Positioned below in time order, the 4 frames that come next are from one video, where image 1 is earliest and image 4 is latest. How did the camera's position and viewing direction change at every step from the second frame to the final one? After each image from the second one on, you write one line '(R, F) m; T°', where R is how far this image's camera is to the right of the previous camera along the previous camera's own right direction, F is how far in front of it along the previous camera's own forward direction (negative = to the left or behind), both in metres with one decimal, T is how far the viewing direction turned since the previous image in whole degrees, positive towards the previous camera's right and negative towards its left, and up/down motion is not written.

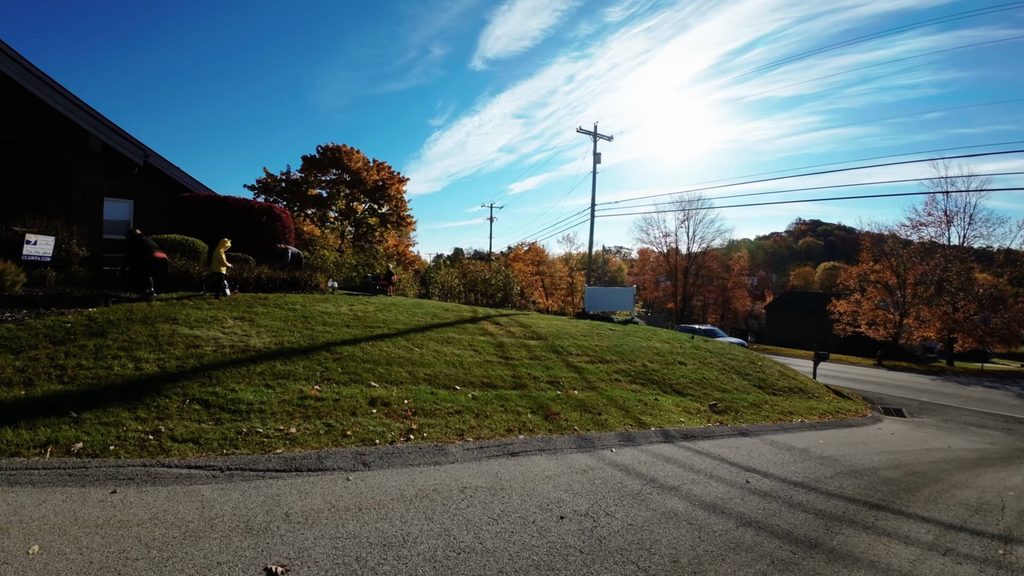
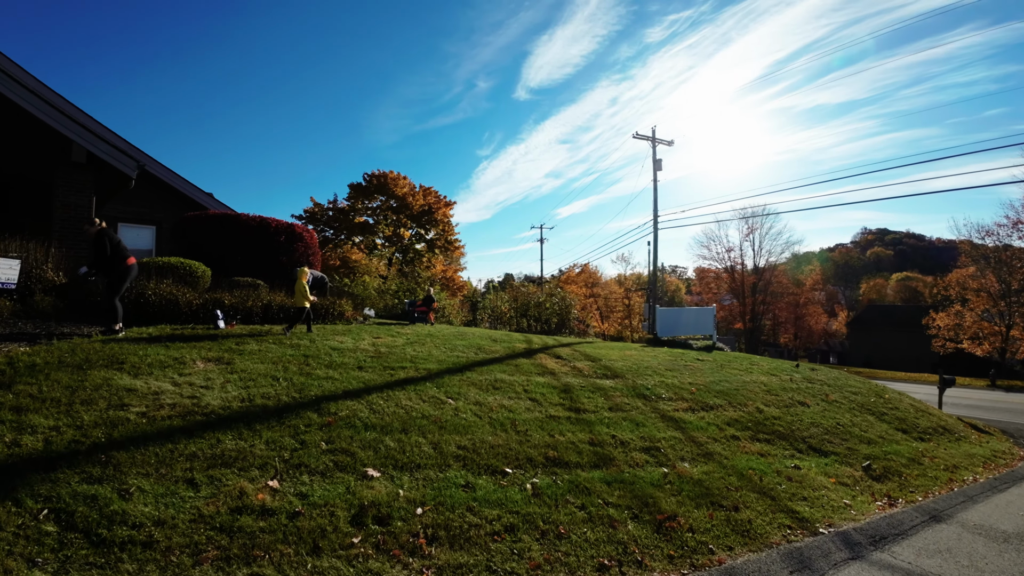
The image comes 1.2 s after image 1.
(-0.3, +3.0) m; -6°
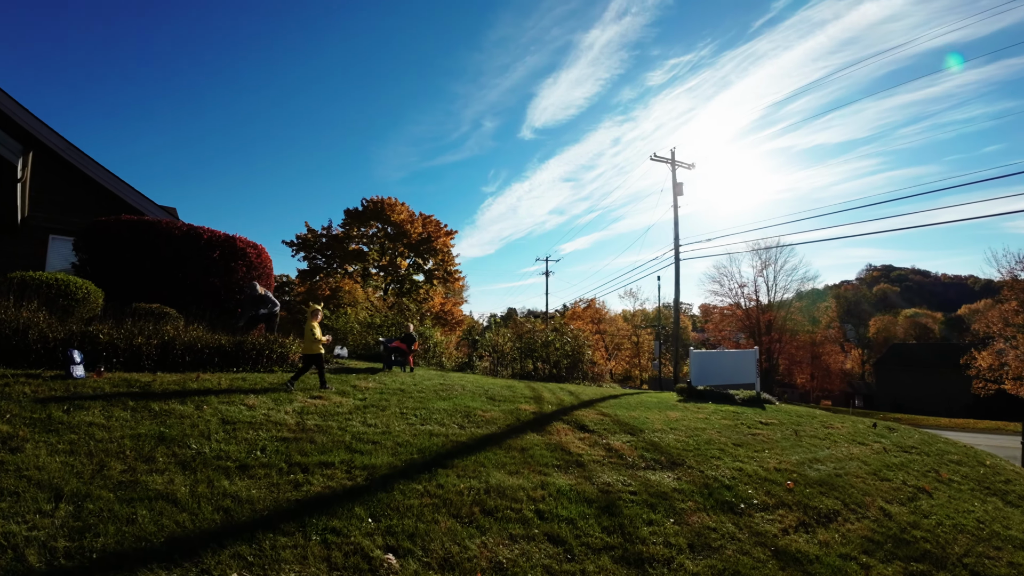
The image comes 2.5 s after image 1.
(0.0, +3.2) m; 0°
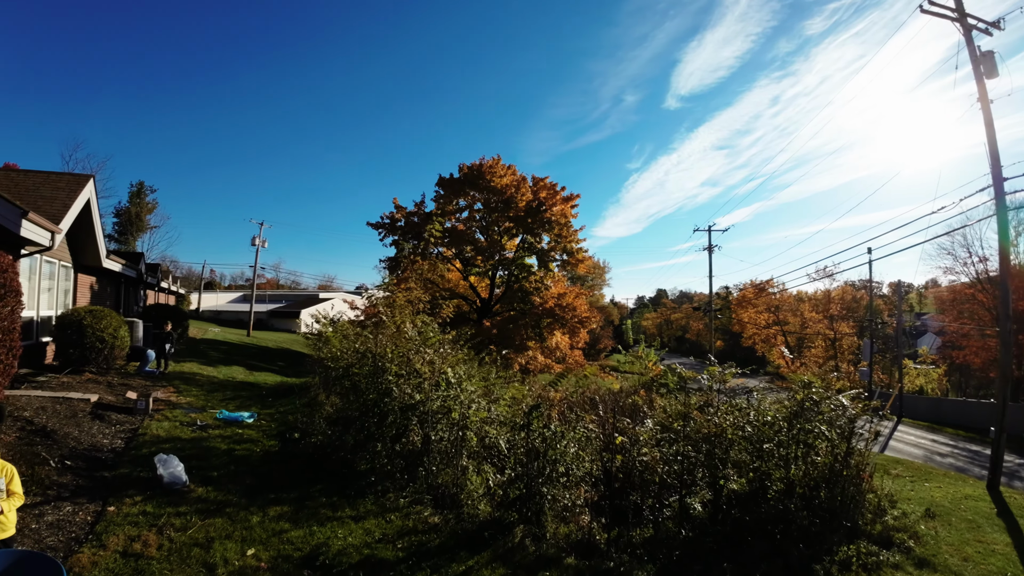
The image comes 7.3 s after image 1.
(+0.1, +9.5) m; -17°
